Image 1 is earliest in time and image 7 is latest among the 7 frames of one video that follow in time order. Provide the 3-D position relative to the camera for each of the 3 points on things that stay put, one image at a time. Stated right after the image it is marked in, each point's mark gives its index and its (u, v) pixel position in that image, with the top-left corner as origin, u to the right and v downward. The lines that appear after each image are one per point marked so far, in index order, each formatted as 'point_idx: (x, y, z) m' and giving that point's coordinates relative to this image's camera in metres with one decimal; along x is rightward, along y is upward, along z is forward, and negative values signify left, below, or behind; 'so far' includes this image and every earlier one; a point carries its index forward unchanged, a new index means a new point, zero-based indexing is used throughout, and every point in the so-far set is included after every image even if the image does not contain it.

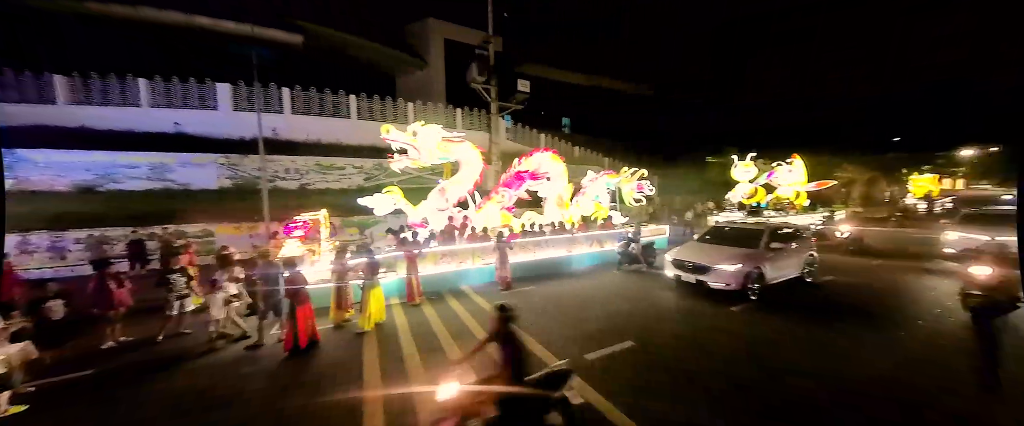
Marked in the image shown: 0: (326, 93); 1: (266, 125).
0: (-7.7, +5.0, +13.5) m
1: (-9.3, +3.3, +12.2) m
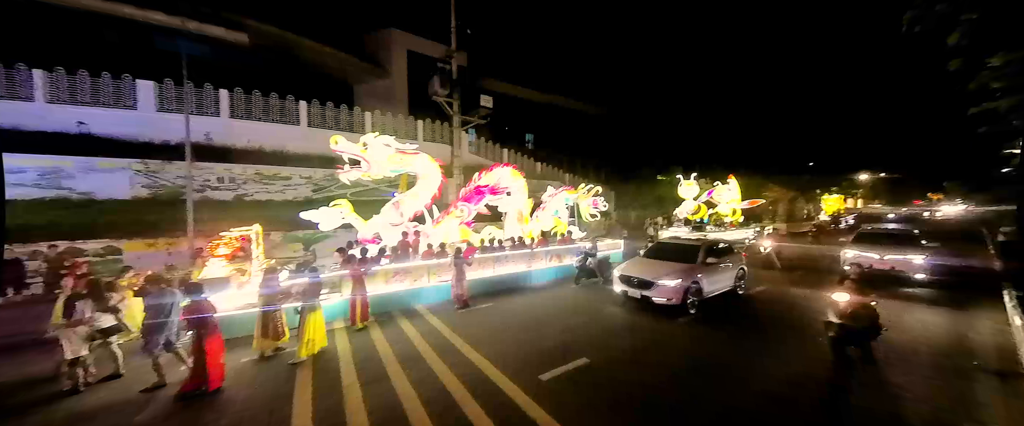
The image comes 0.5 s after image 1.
0: (-9.3, +4.5, +12.5) m
1: (-10.8, +2.9, +11.0) m
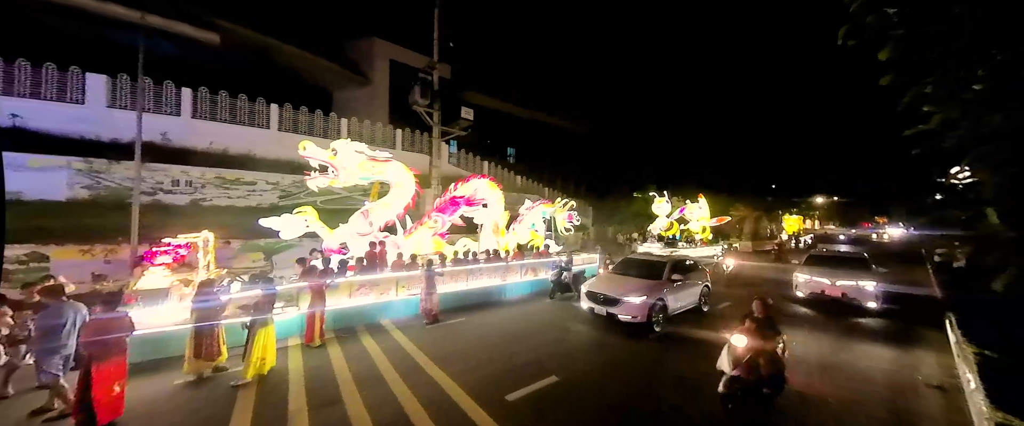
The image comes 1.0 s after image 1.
0: (-10.1, +4.2, +11.9) m
1: (-11.5, +2.7, +10.3) m
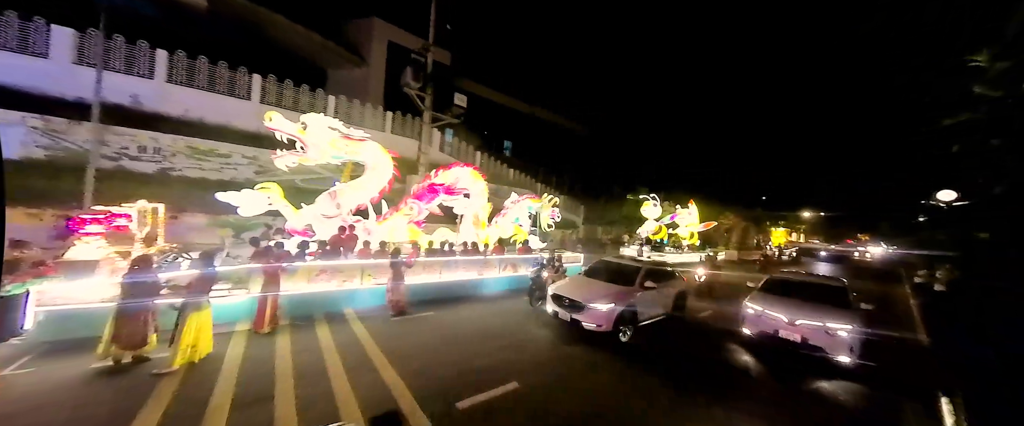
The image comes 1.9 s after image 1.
0: (-10.4, +5.2, +11.2) m
1: (-11.8, +3.7, +9.6) m
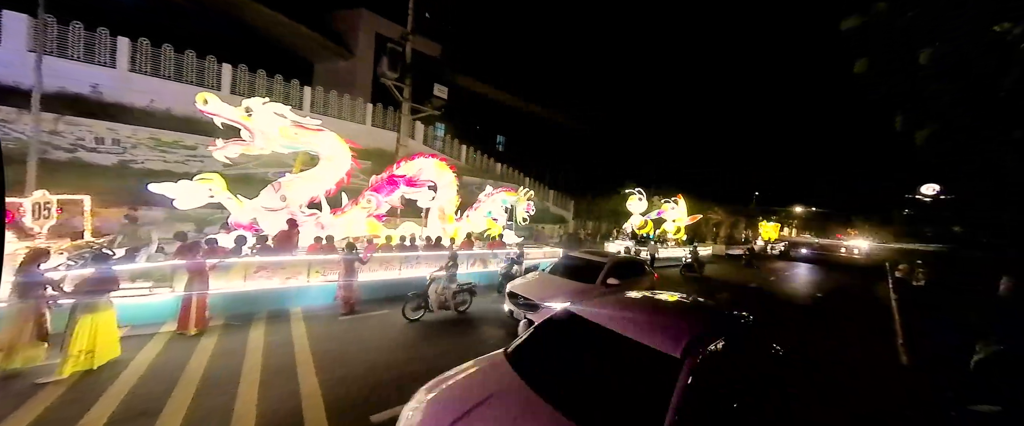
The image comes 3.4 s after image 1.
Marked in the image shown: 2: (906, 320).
0: (-11.2, +5.4, +10.7) m
1: (-12.7, +3.9, +9.0) m
2: (+12.4, -3.3, +10.1) m
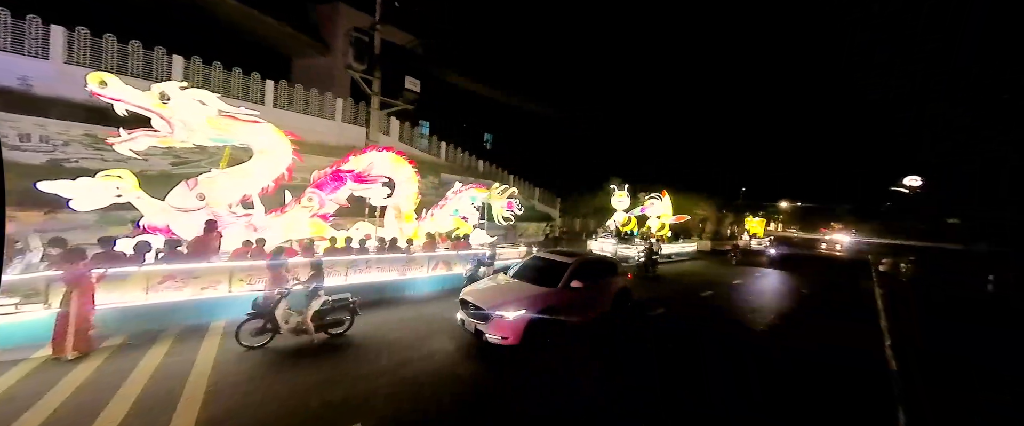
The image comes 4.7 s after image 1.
0: (-12.3, +5.3, +9.7) m
1: (-13.6, +3.8, +8.0) m
2: (+11.5, -3.1, +9.7) m
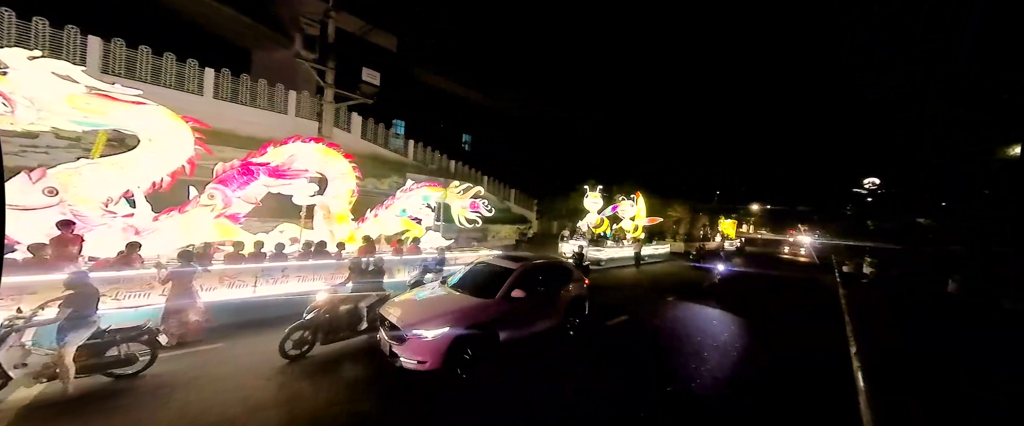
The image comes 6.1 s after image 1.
0: (-13.5, +5.3, +8.3) m
1: (-14.8, +3.8, +6.5) m
2: (+10.2, -3.1, +9.6) m
